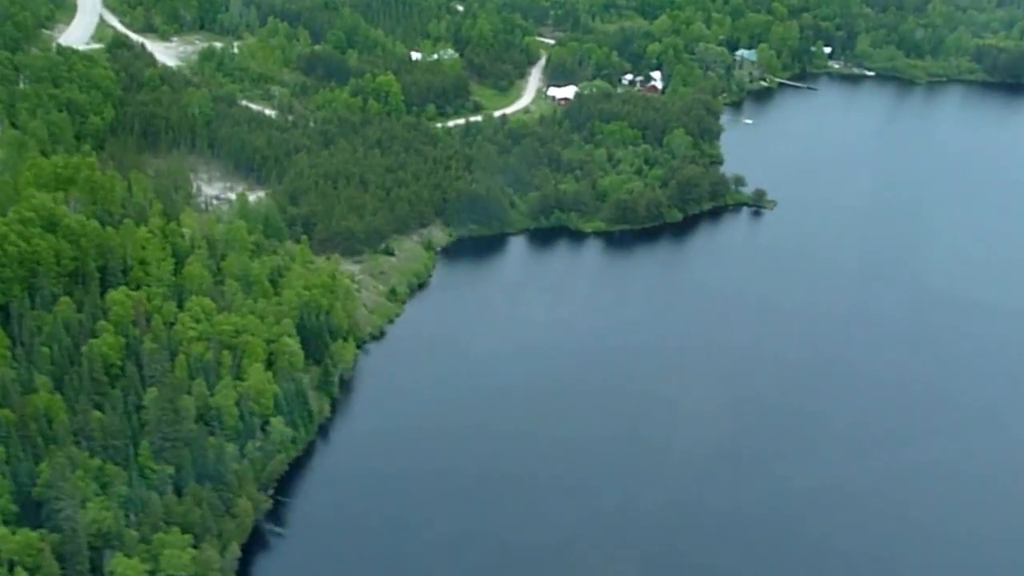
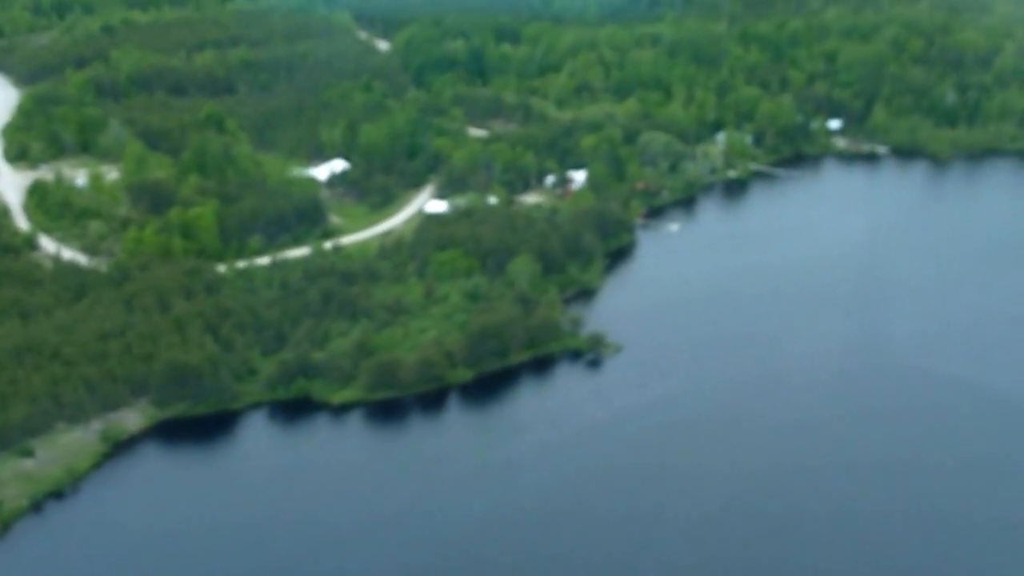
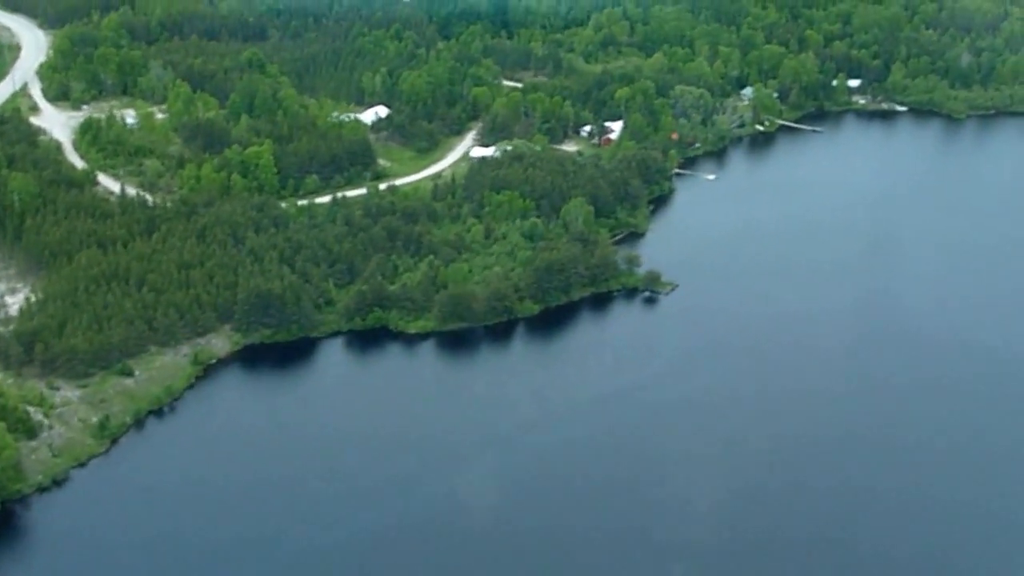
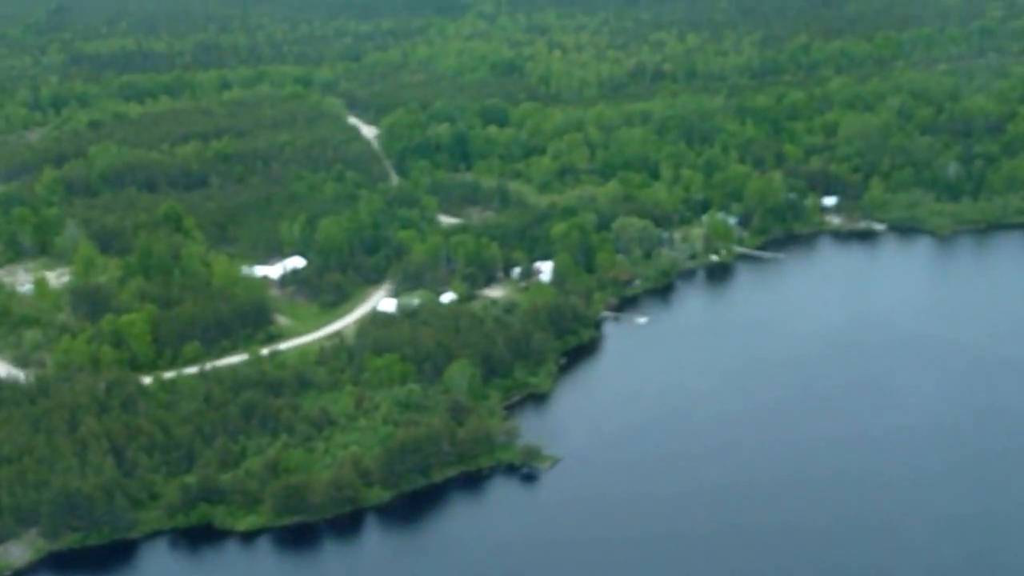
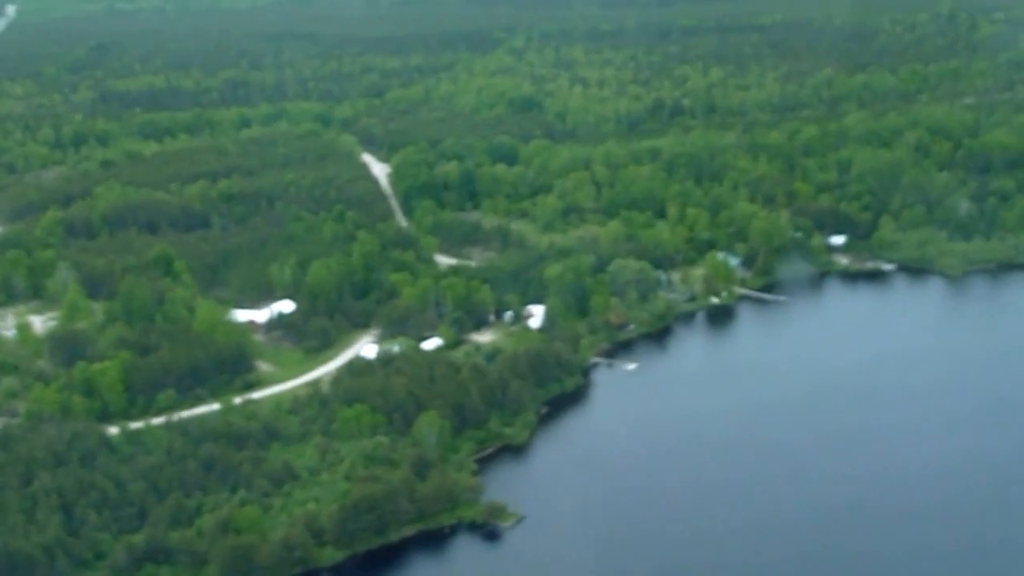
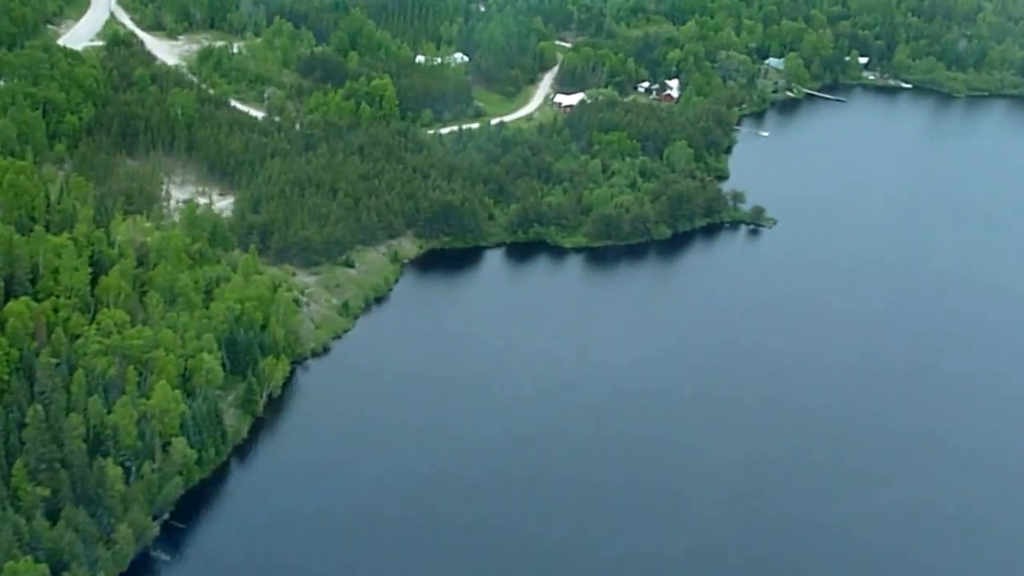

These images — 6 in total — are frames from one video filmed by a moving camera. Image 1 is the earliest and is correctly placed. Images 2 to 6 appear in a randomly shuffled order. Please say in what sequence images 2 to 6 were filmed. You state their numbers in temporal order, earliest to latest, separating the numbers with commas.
6, 3, 2, 4, 5
